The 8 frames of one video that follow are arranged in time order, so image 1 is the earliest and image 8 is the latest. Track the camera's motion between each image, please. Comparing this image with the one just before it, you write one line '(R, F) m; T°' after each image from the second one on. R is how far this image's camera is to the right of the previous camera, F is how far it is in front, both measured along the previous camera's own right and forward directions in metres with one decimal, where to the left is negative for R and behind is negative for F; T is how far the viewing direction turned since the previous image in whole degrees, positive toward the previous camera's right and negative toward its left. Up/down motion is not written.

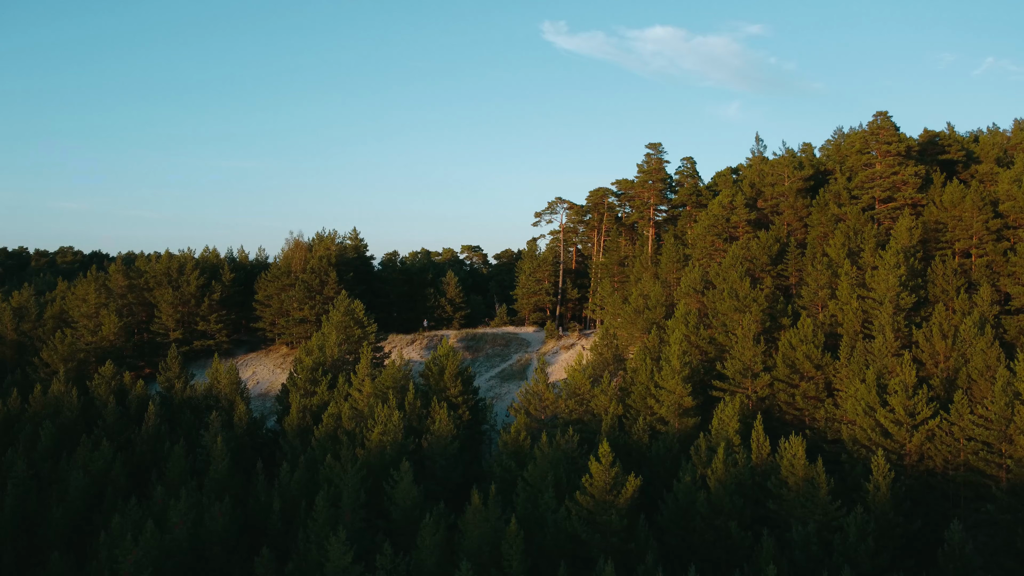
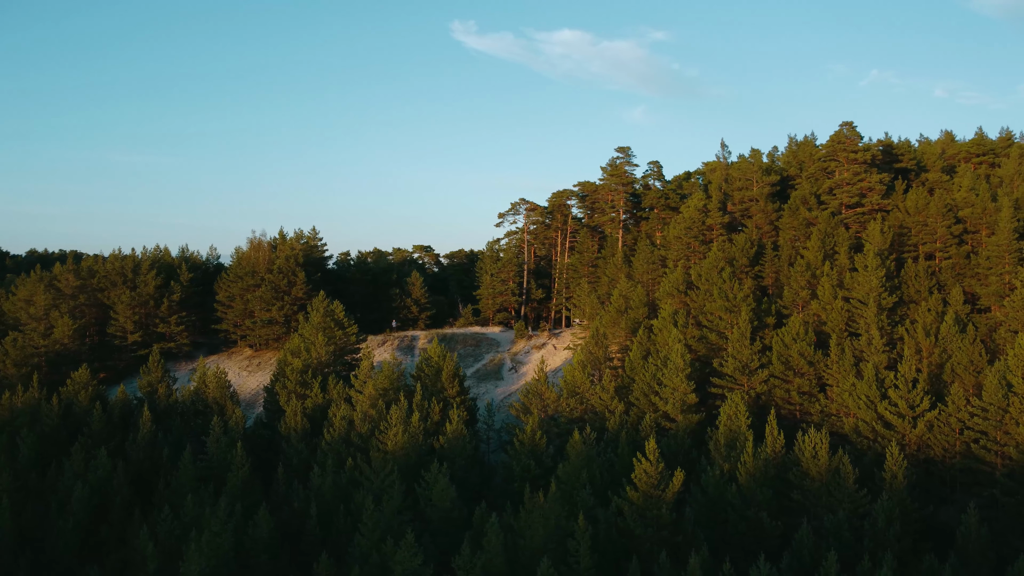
(-4.8, -0.1) m; +6°
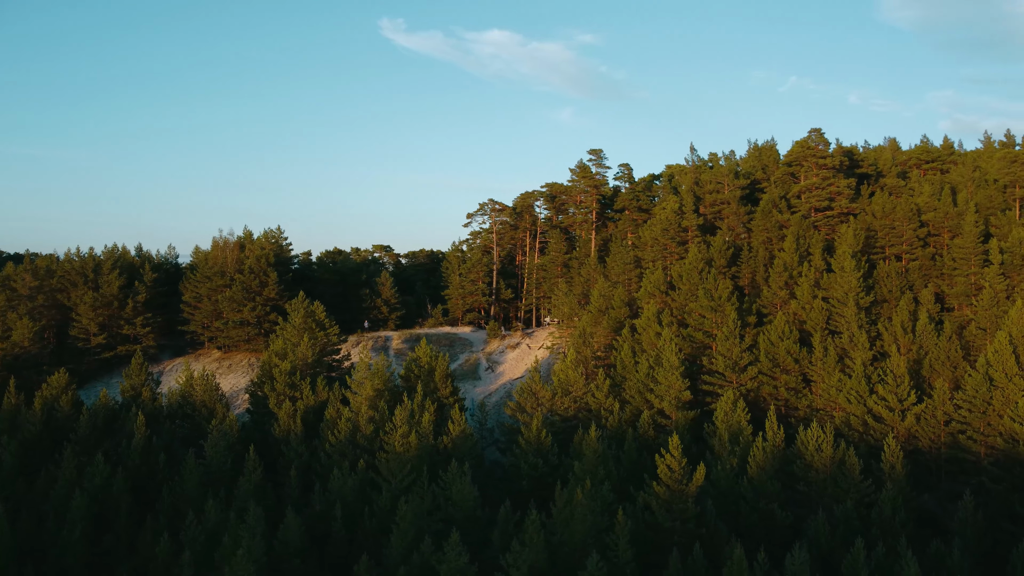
(-3.5, -0.2) m; +5°
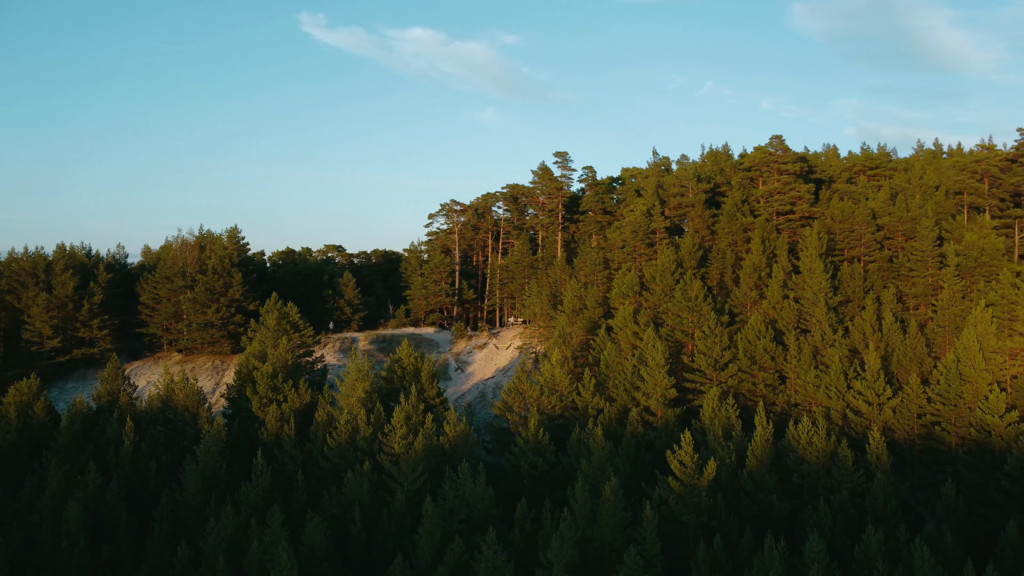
(-3.5, -0.3) m; +5°
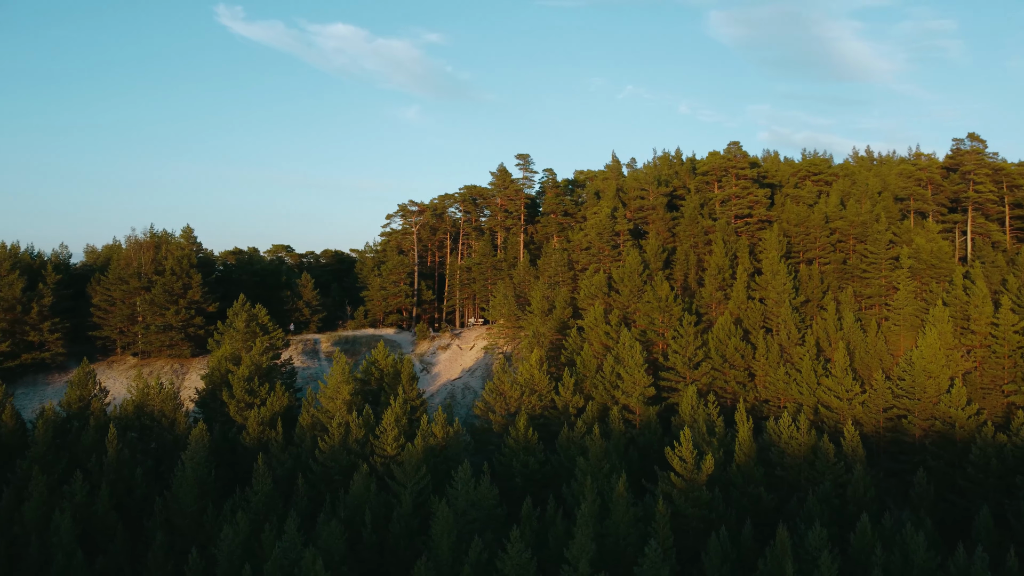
(-3.2, -0.3) m; +5°
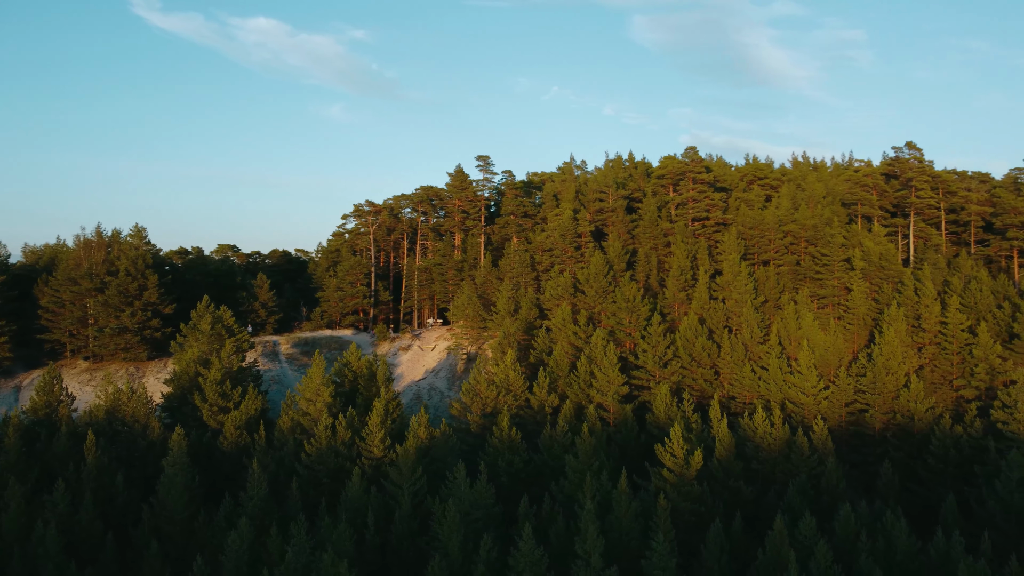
(-2.8, -0.4) m; +5°
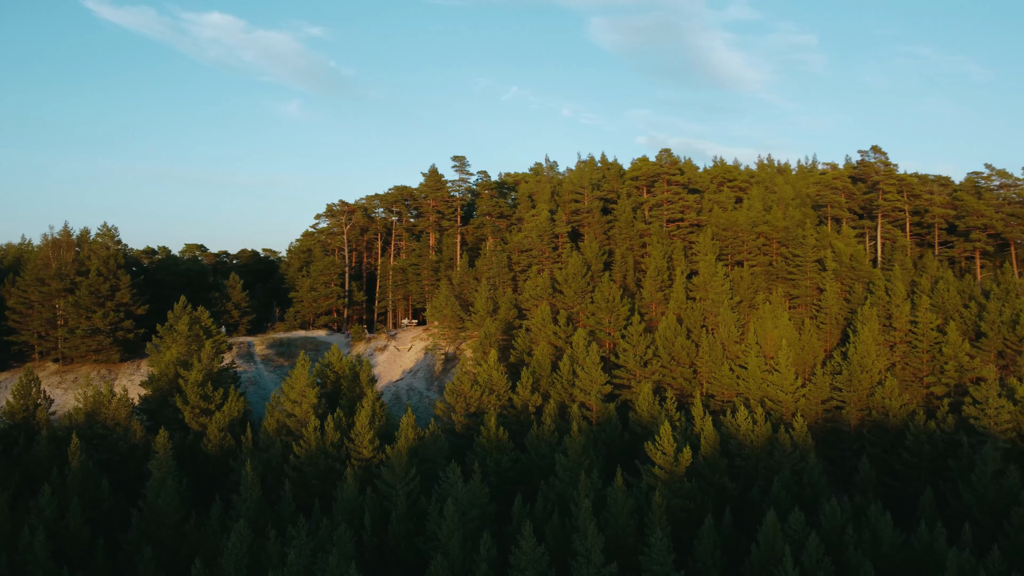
(-1.4, -0.2) m; +3°
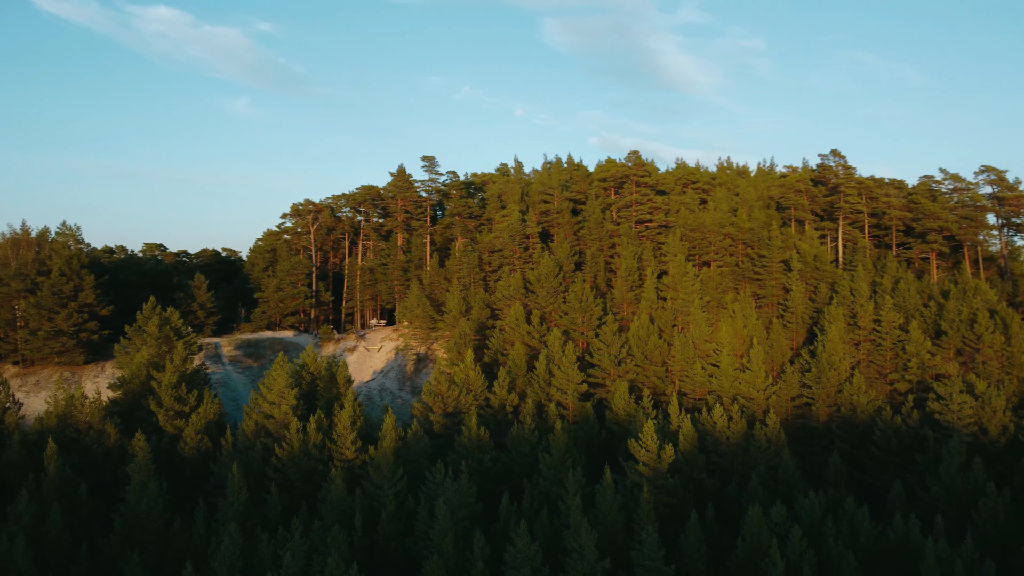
(-1.4, -0.2) m; +3°
